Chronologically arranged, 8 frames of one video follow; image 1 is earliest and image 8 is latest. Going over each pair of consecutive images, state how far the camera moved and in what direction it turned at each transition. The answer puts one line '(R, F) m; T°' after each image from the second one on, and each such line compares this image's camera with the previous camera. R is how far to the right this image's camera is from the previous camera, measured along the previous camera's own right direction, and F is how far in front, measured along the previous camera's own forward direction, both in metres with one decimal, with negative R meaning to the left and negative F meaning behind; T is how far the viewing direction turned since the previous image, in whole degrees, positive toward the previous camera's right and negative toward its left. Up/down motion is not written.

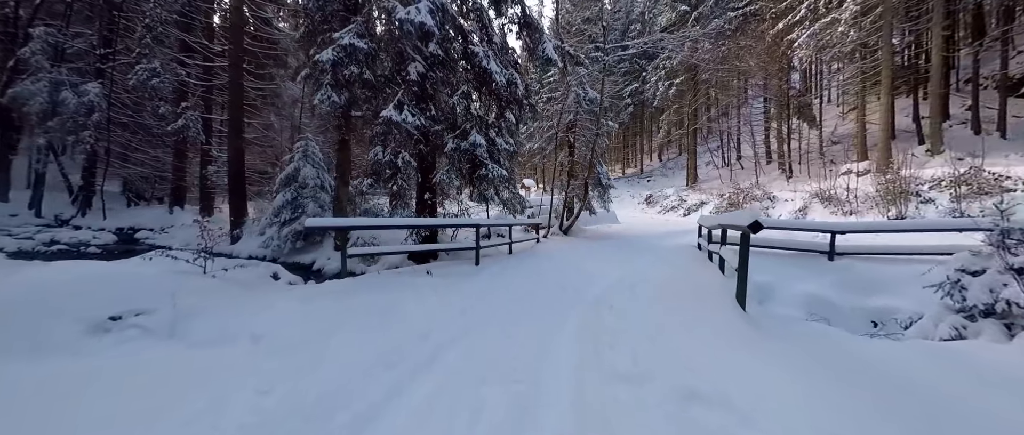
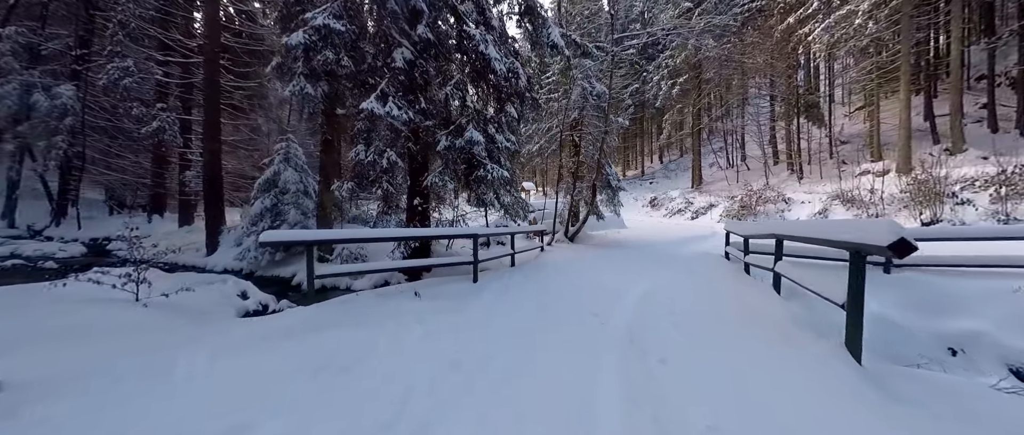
(-0.1, +0.9) m; 0°
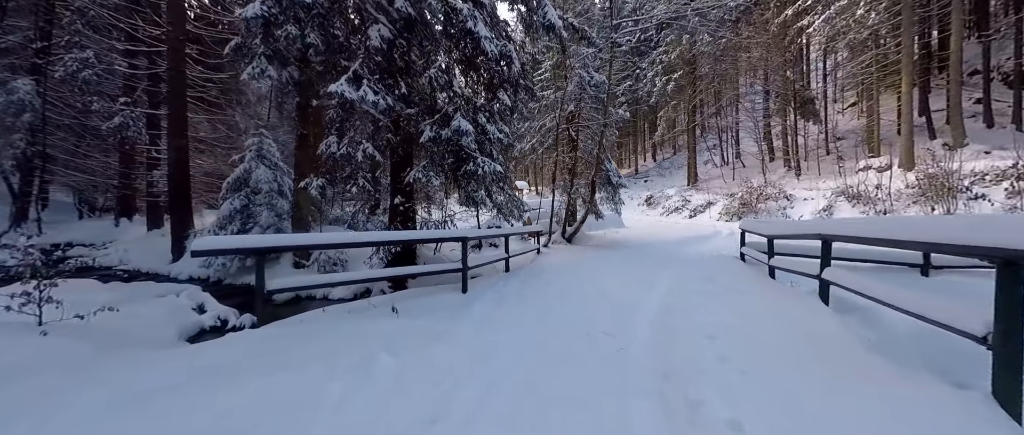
(0.0, +0.7) m; +1°
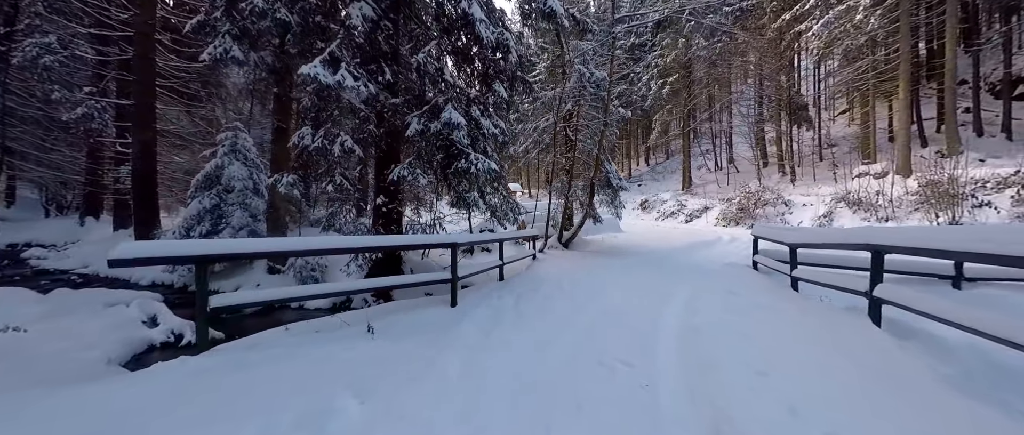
(-0.1, +0.5) m; +1°
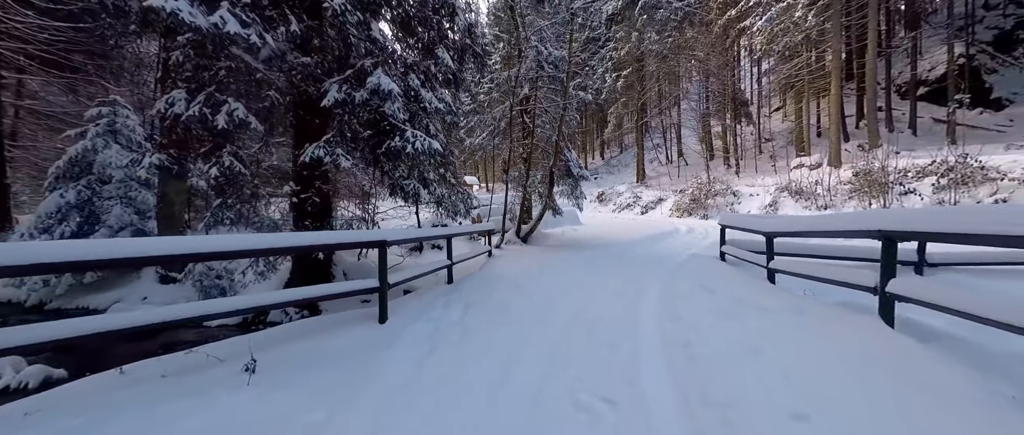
(+0.1, +0.7) m; +7°
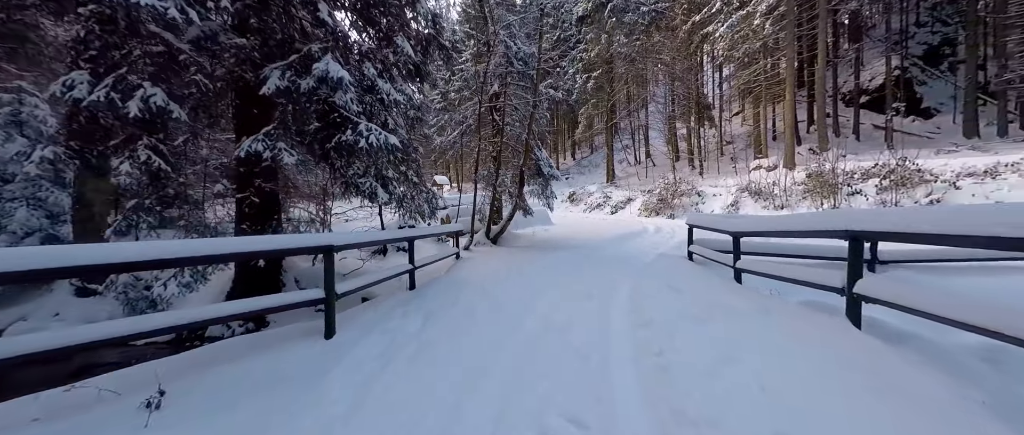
(+0.1, +0.2) m; +5°
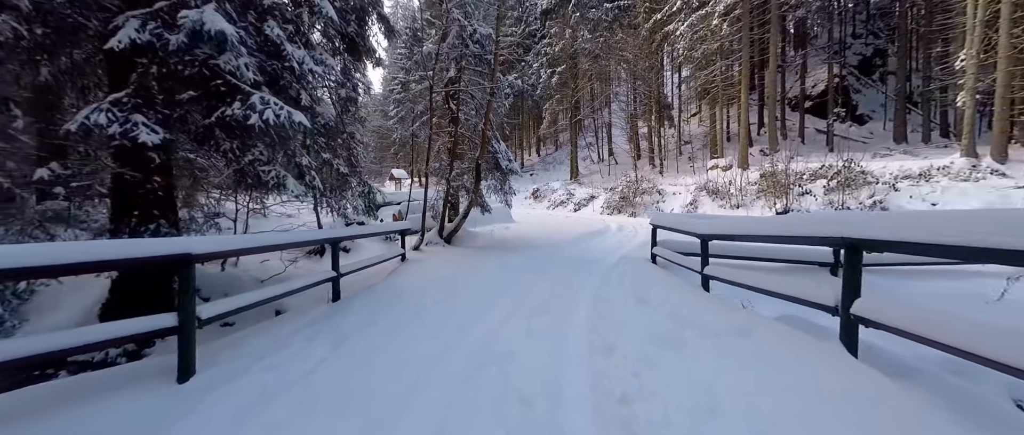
(+0.2, +0.6) m; +6°
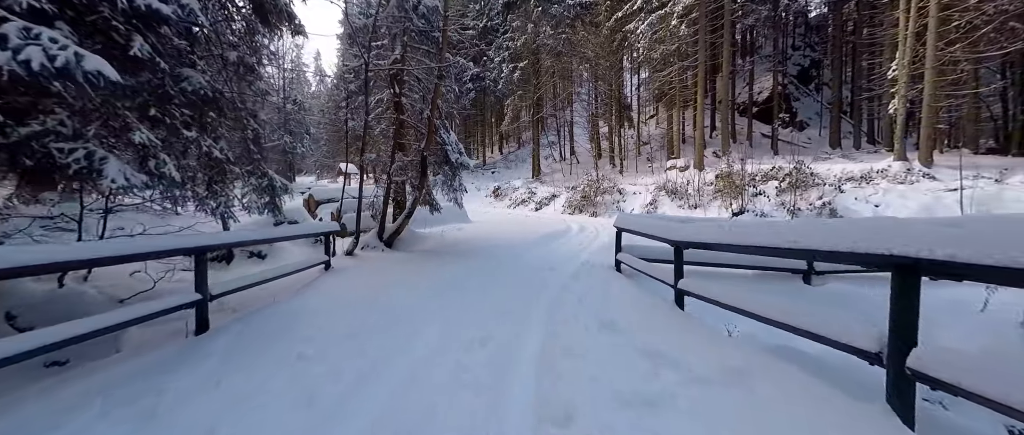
(+0.2, +0.7) m; +6°
